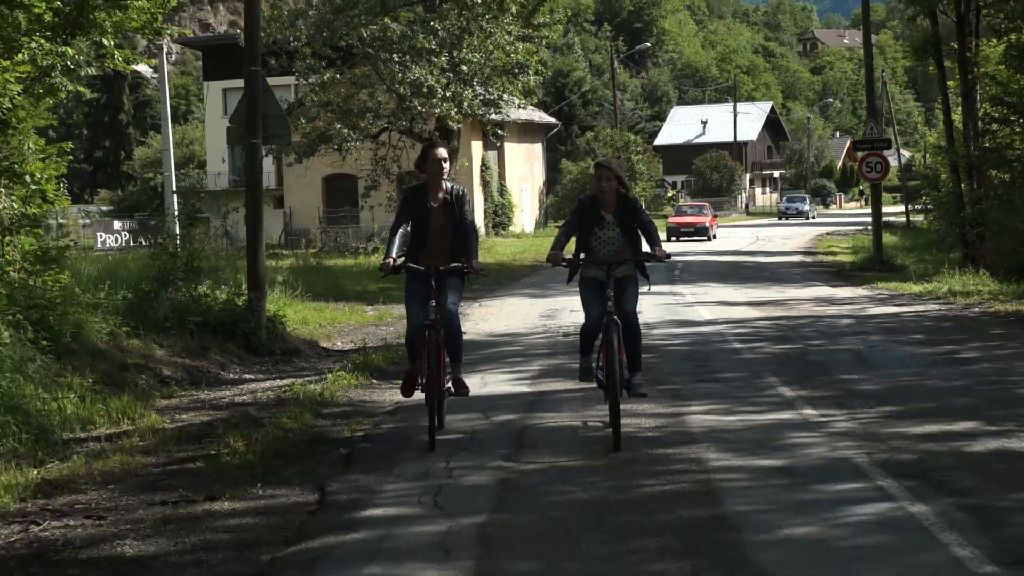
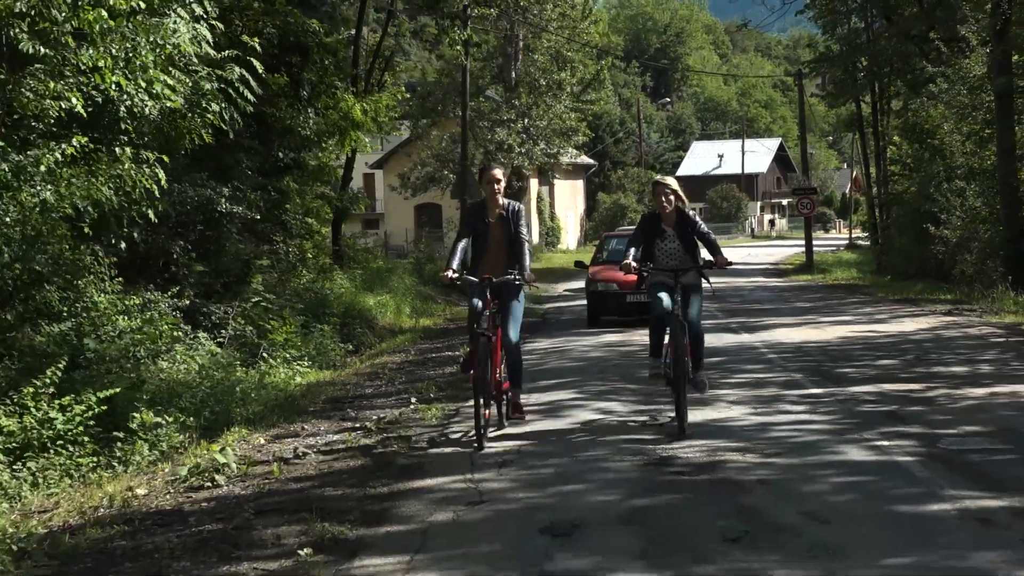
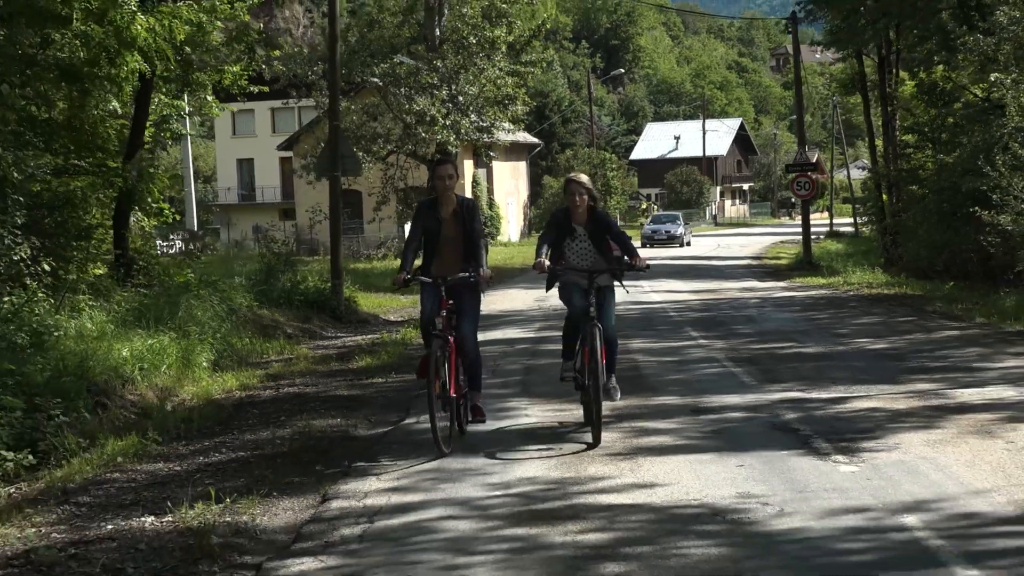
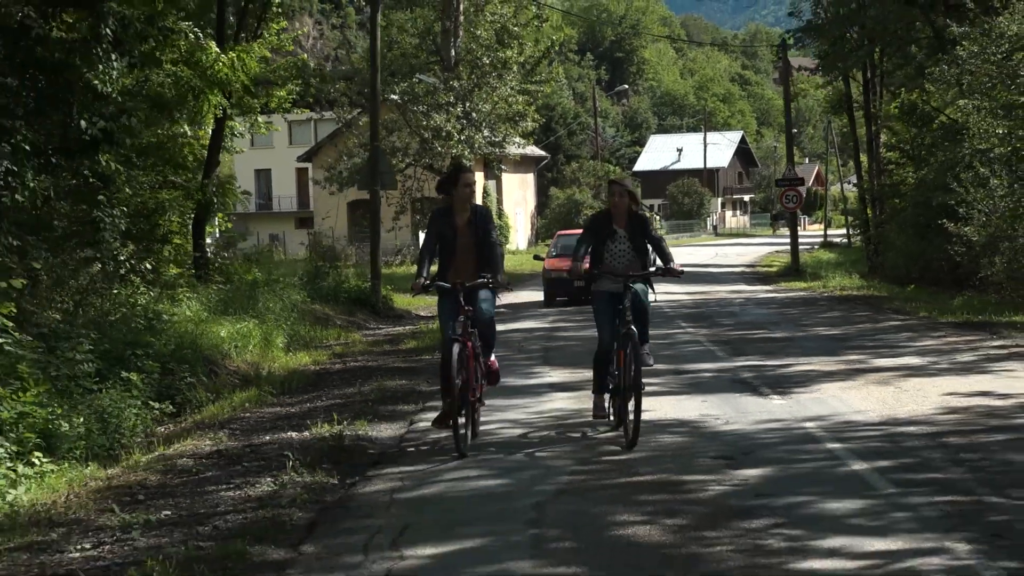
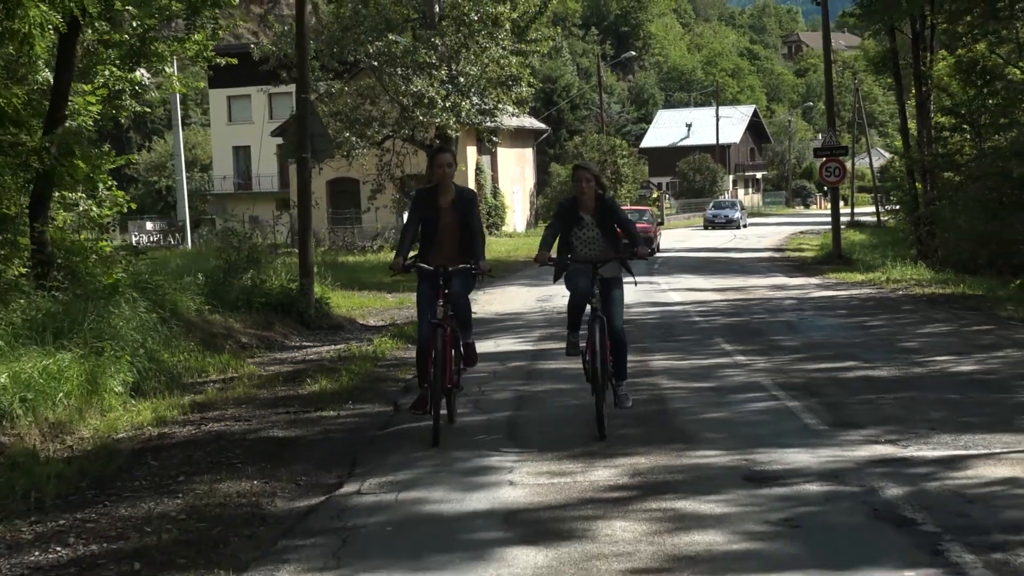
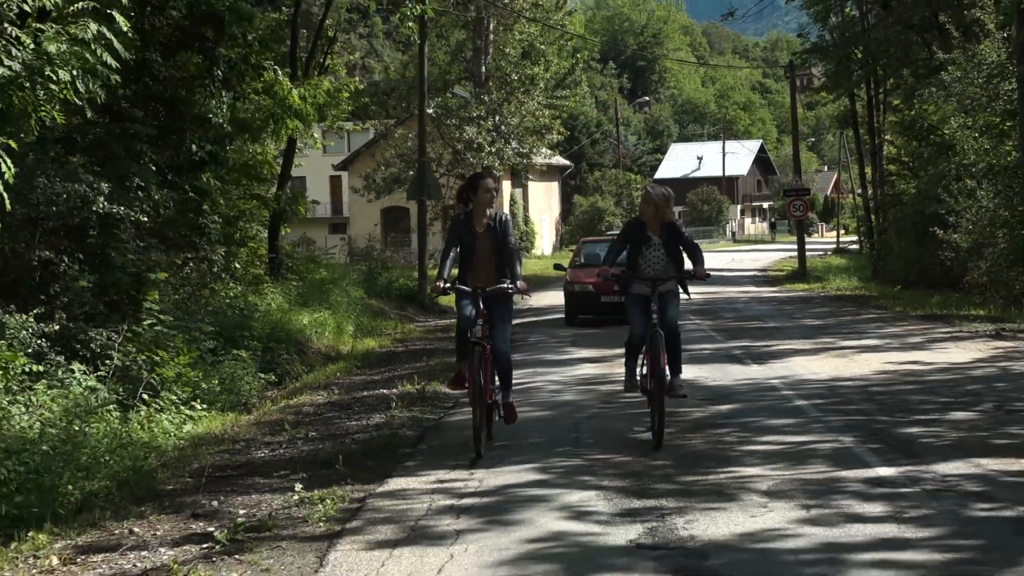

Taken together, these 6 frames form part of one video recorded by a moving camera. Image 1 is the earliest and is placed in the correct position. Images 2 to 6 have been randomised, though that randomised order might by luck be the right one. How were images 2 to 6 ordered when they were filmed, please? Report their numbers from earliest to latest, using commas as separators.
5, 3, 4, 6, 2
